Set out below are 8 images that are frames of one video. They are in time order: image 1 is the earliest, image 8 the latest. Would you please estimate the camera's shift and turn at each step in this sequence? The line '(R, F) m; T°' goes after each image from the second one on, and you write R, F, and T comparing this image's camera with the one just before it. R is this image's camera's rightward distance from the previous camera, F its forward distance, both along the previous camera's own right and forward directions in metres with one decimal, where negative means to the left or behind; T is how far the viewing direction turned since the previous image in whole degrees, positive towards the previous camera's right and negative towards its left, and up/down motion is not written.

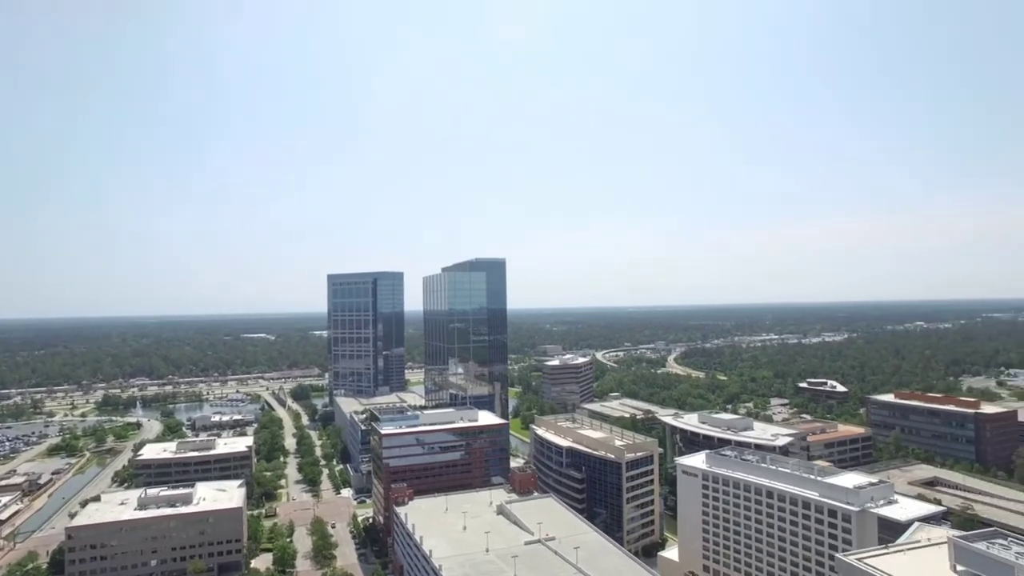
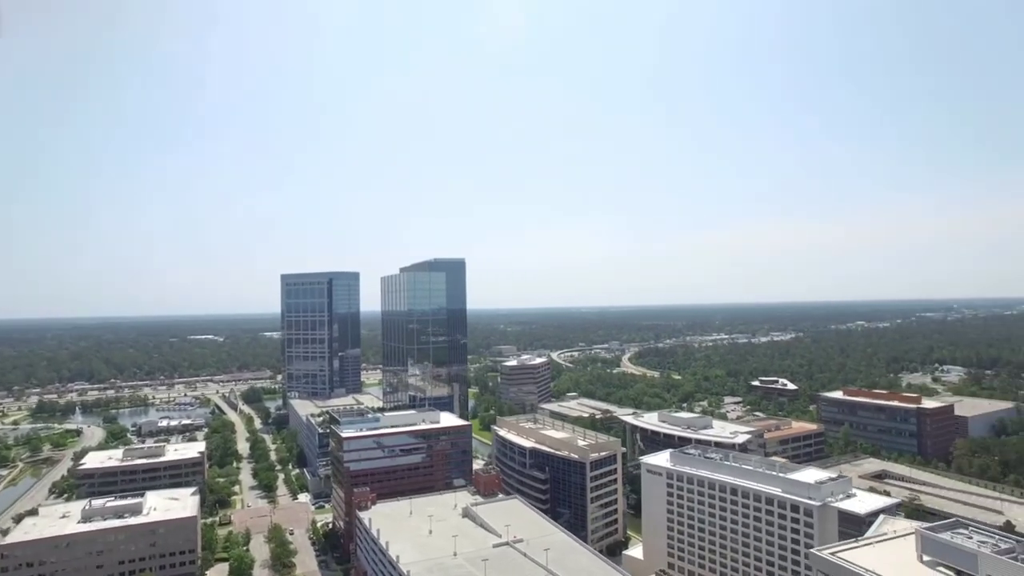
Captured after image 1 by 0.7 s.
(-0.8, +0.4) m; +4°
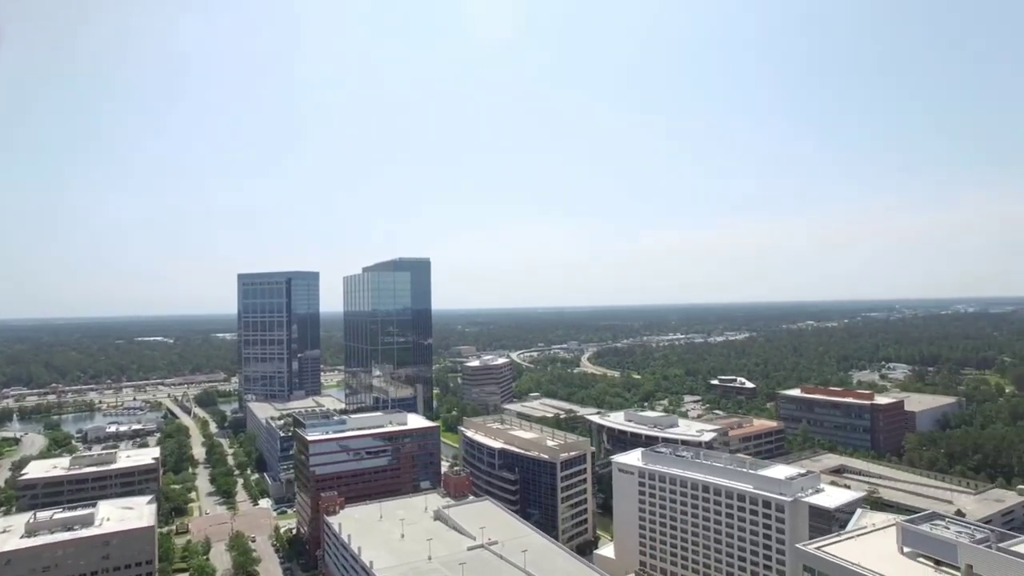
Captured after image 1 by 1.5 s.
(-1.0, +0.4) m; +4°
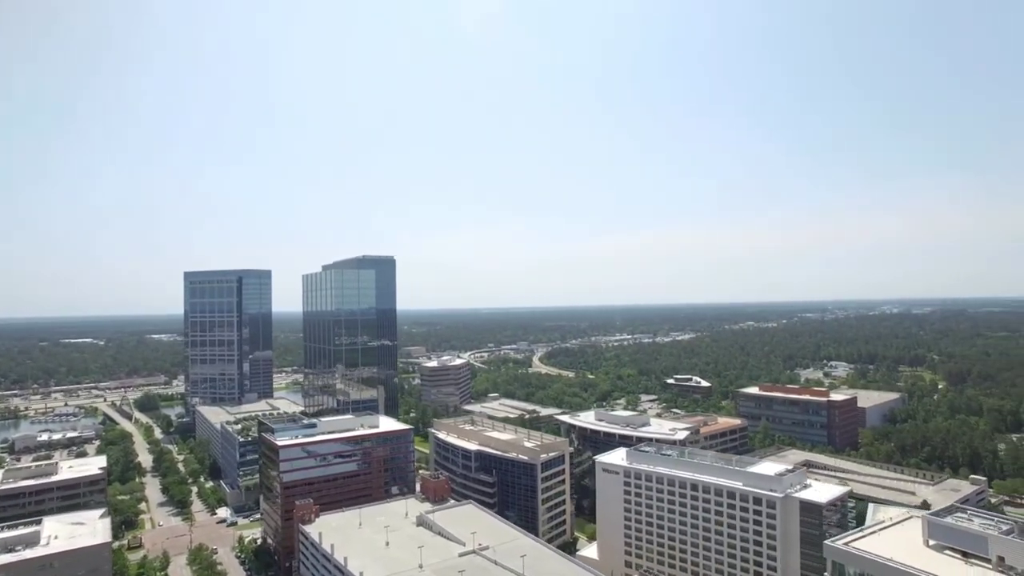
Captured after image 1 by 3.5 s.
(-2.8, +1.1) m; +5°
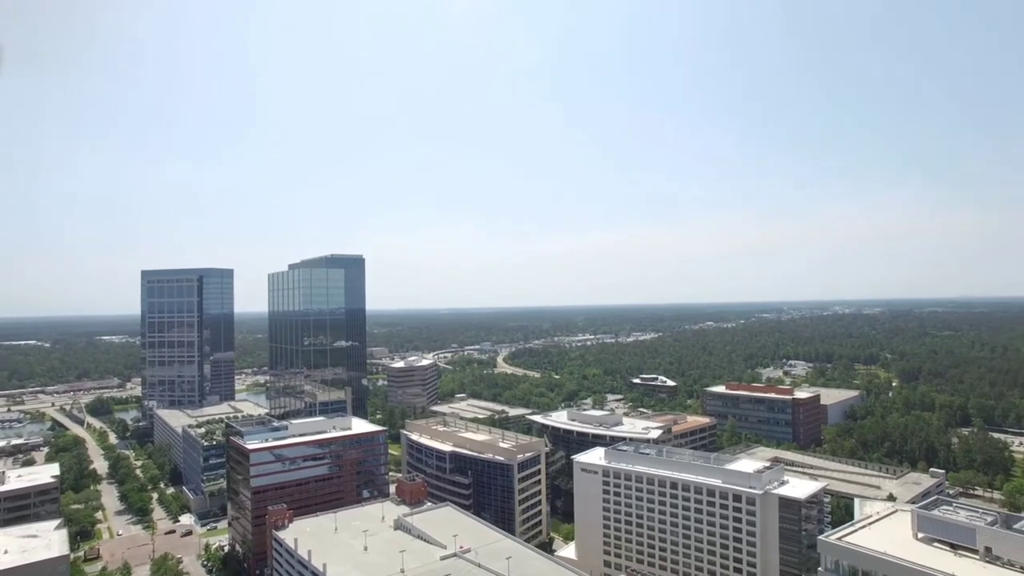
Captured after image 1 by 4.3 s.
(-1.2, +0.4) m; +3°
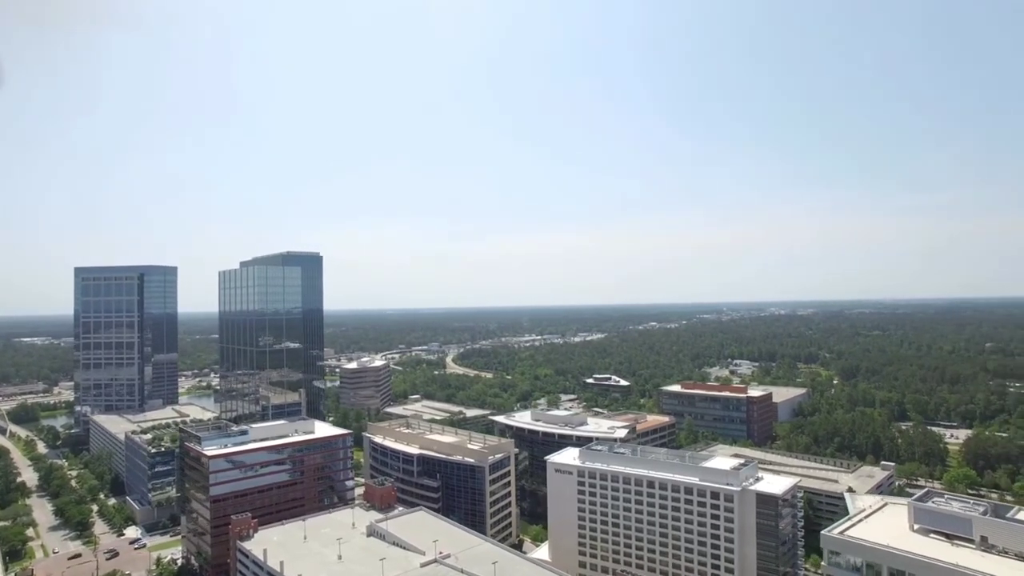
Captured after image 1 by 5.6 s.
(-2.2, +0.8) m; +5°
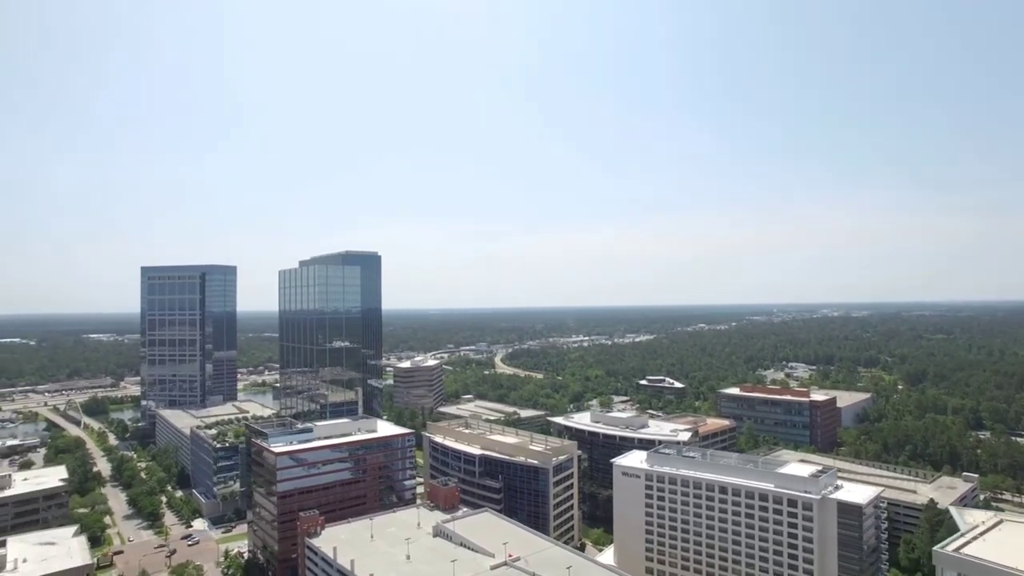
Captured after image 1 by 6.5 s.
(-1.7, +0.6) m; -4°
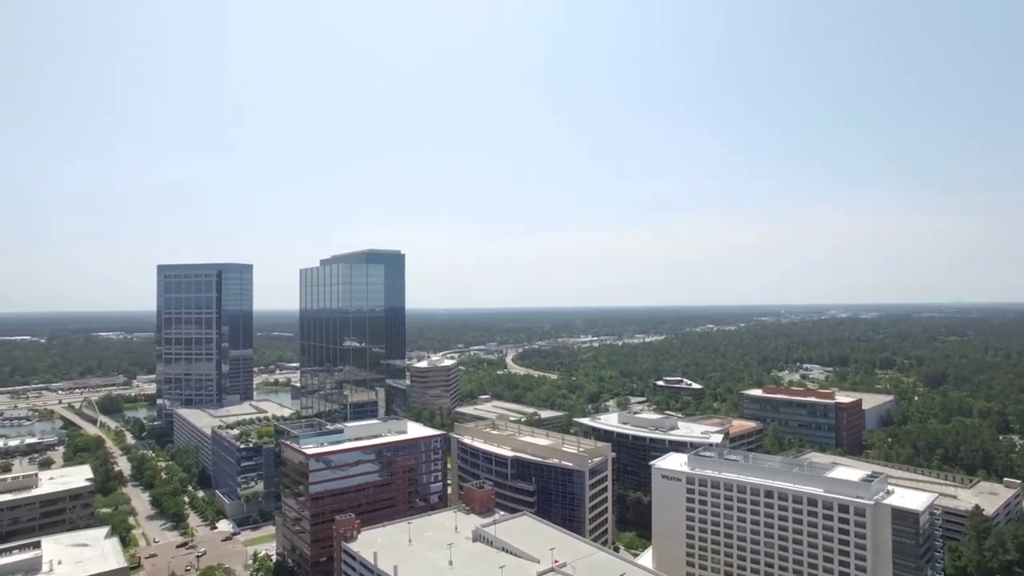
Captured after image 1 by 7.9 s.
(-2.4, +0.9) m; 0°
